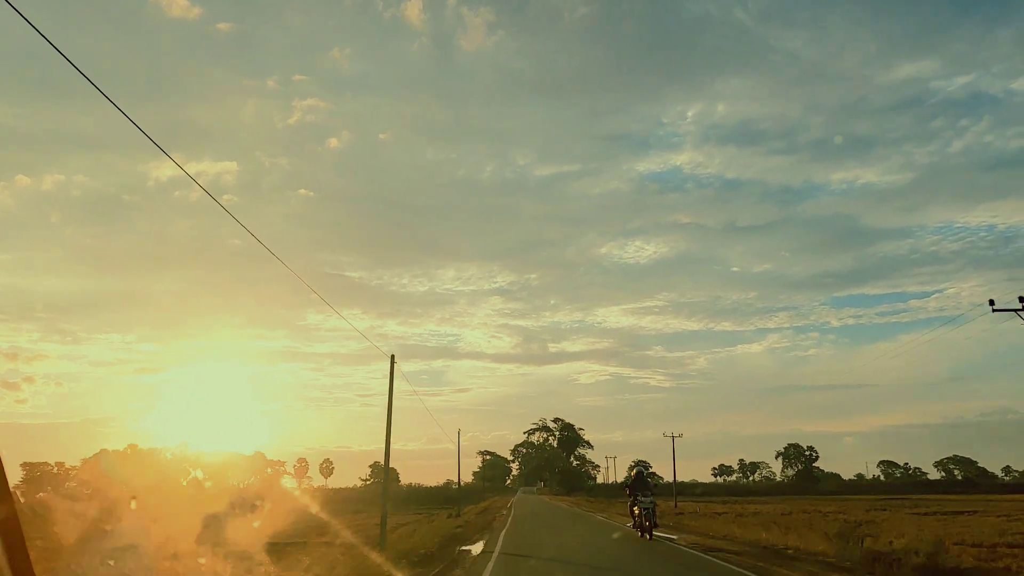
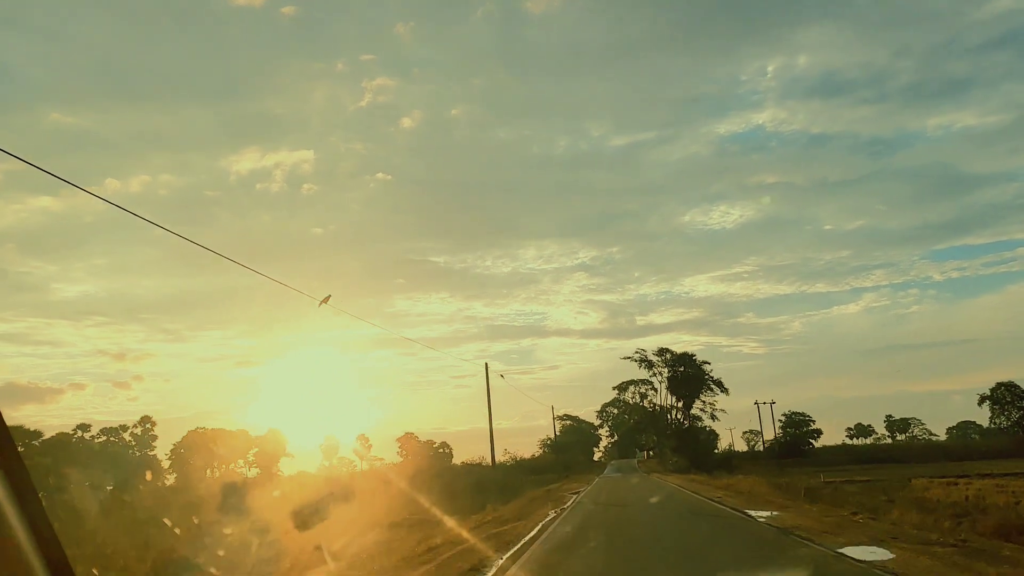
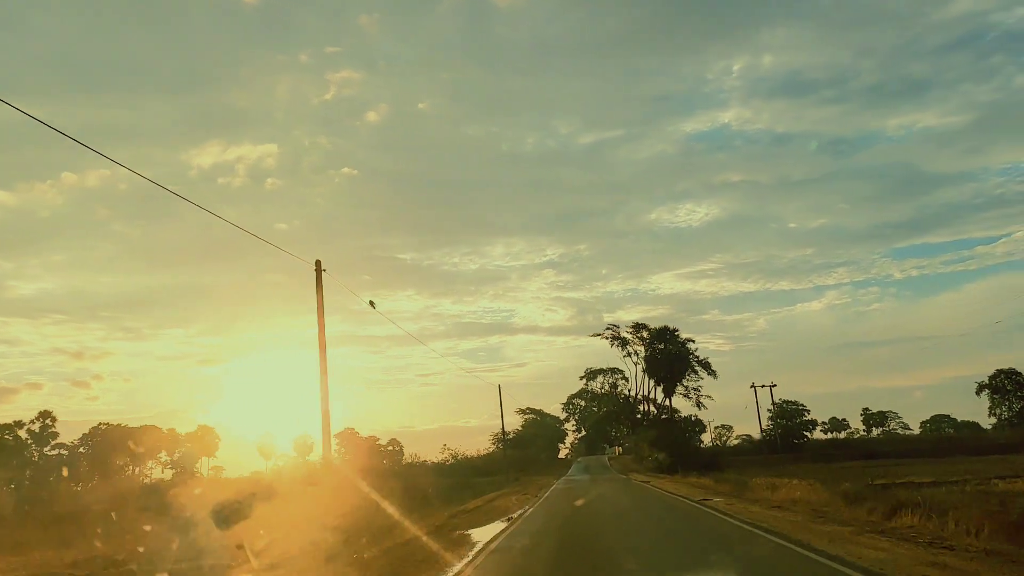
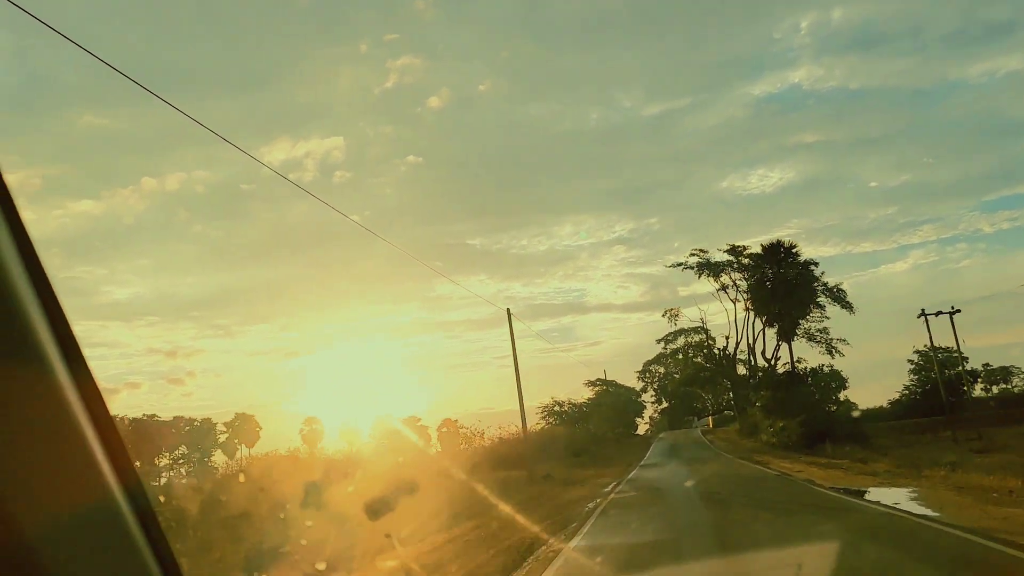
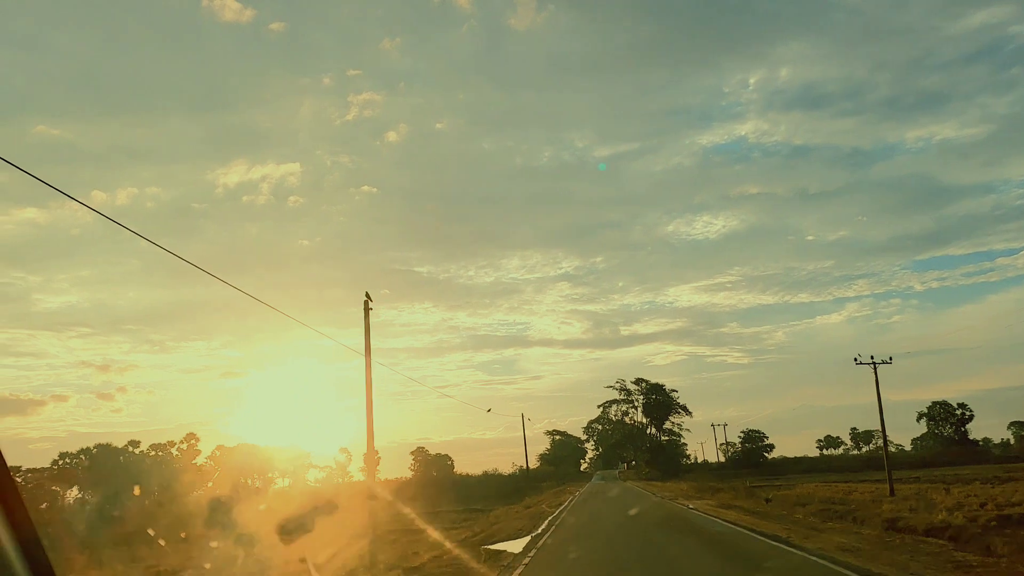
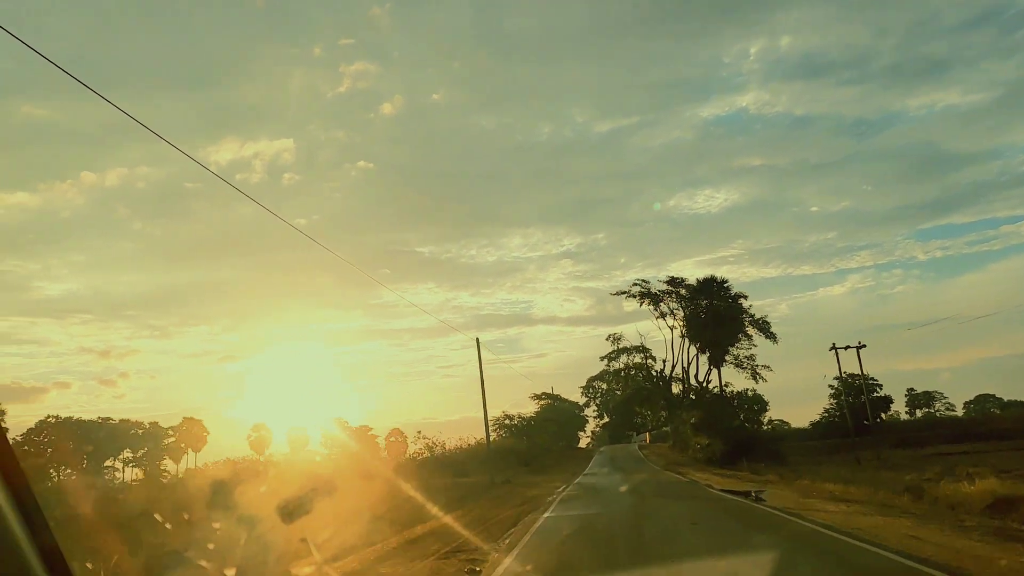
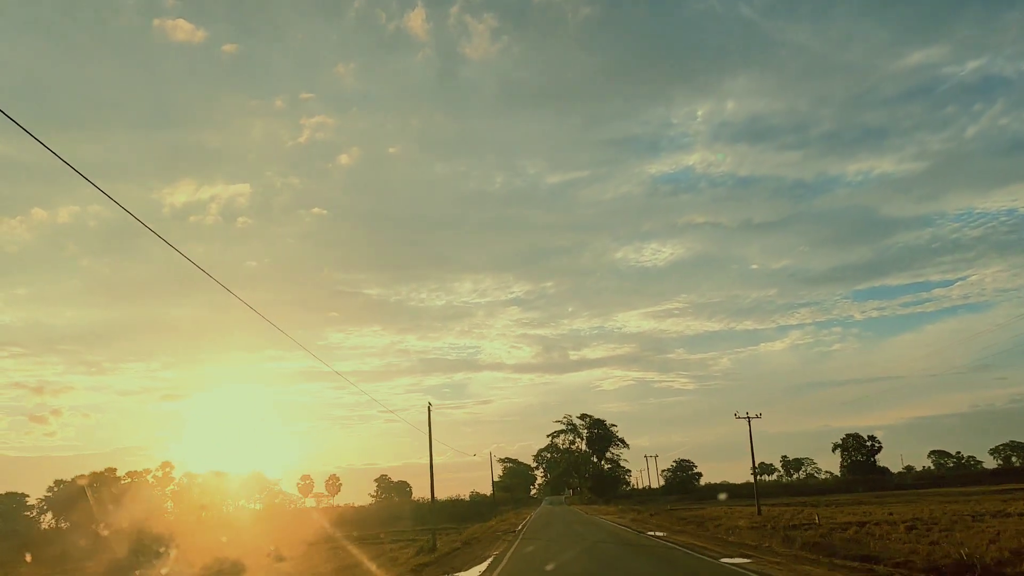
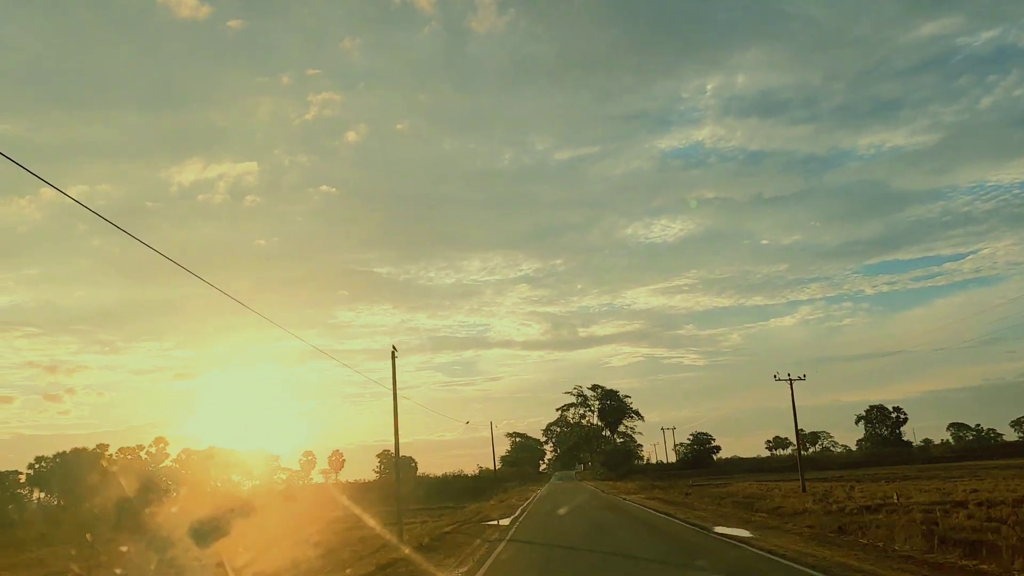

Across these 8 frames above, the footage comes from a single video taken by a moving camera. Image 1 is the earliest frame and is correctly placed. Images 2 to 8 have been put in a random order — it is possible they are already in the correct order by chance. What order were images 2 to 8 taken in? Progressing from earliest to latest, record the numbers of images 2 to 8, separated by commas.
7, 8, 5, 2, 3, 6, 4
